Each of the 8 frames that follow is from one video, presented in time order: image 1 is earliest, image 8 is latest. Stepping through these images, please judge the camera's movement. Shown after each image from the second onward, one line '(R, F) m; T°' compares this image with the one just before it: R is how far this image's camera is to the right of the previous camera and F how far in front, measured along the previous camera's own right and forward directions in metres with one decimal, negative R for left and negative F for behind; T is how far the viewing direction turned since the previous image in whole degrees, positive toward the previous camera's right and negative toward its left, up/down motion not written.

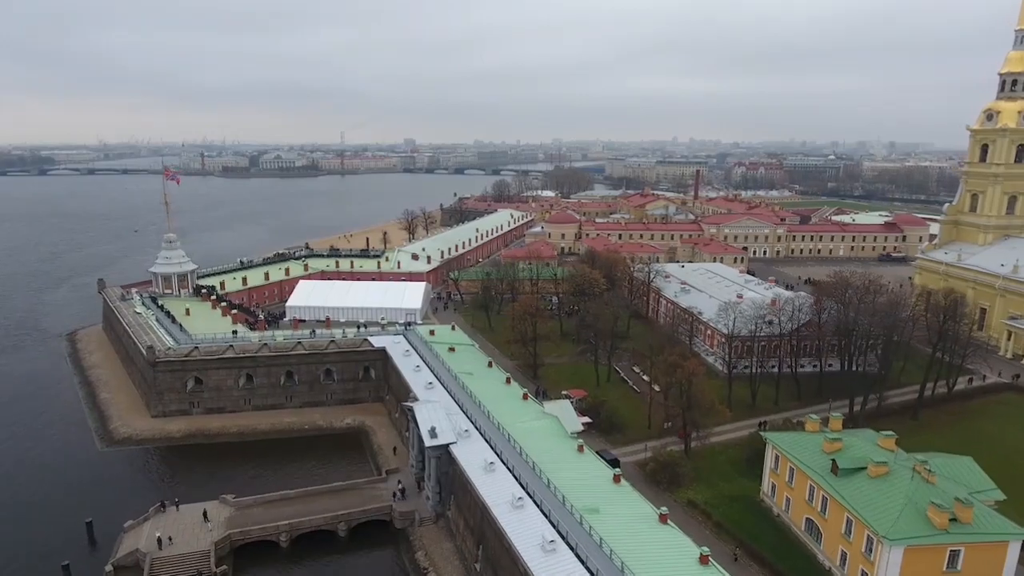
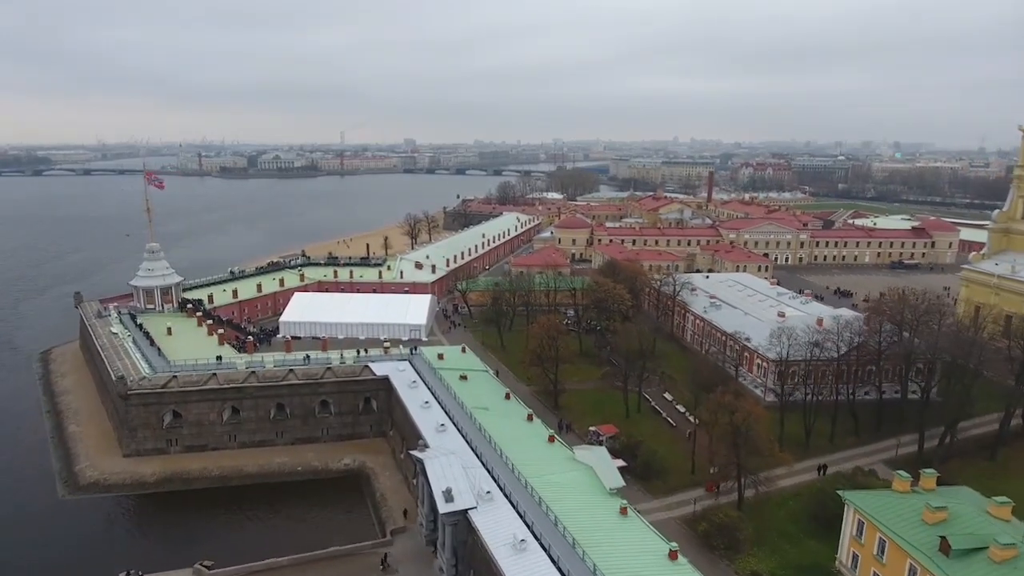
(-1.2, +4.6) m; 0°
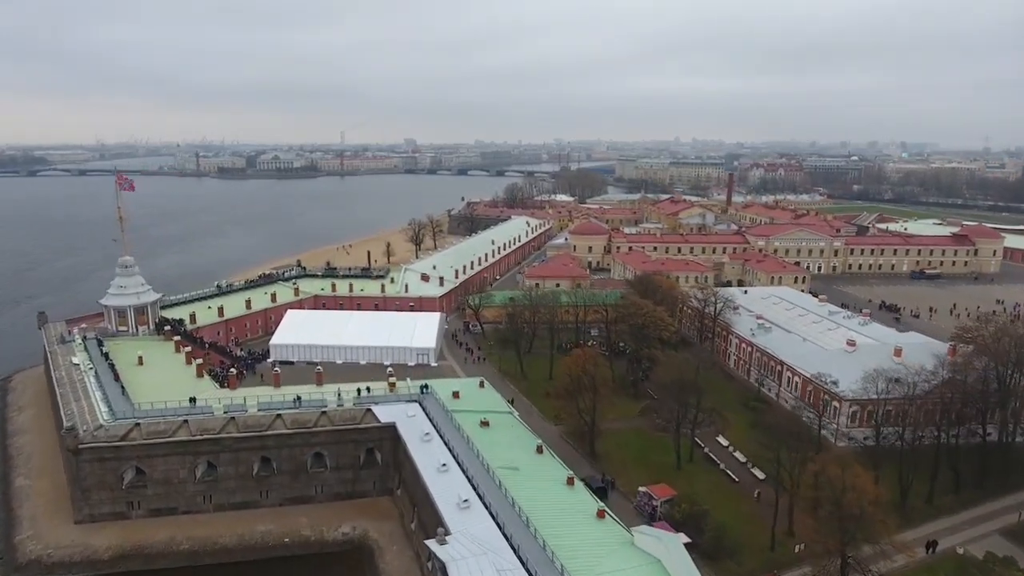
(-1.6, +5.9) m; 0°
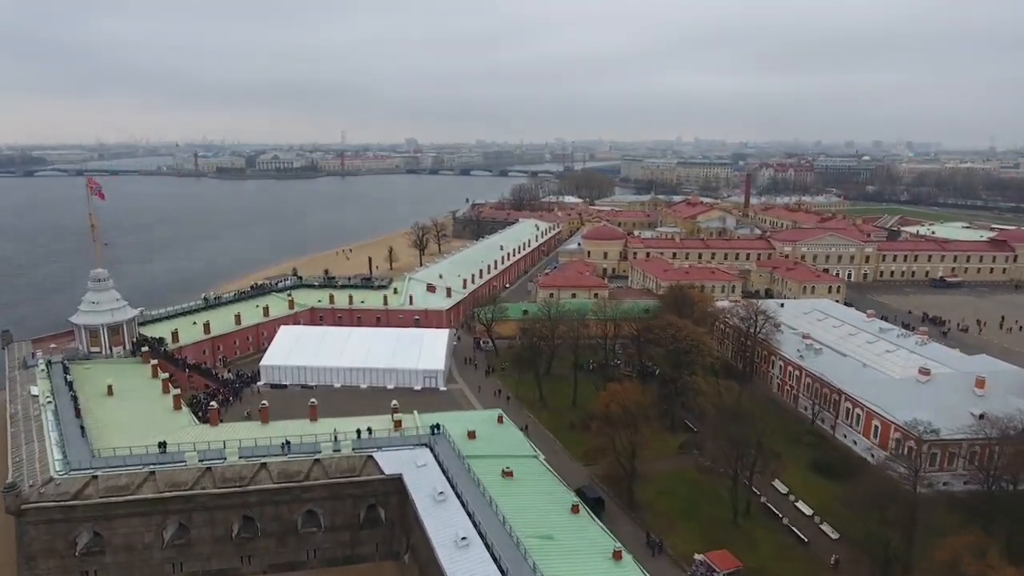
(-1.2, +4.7) m; 0°
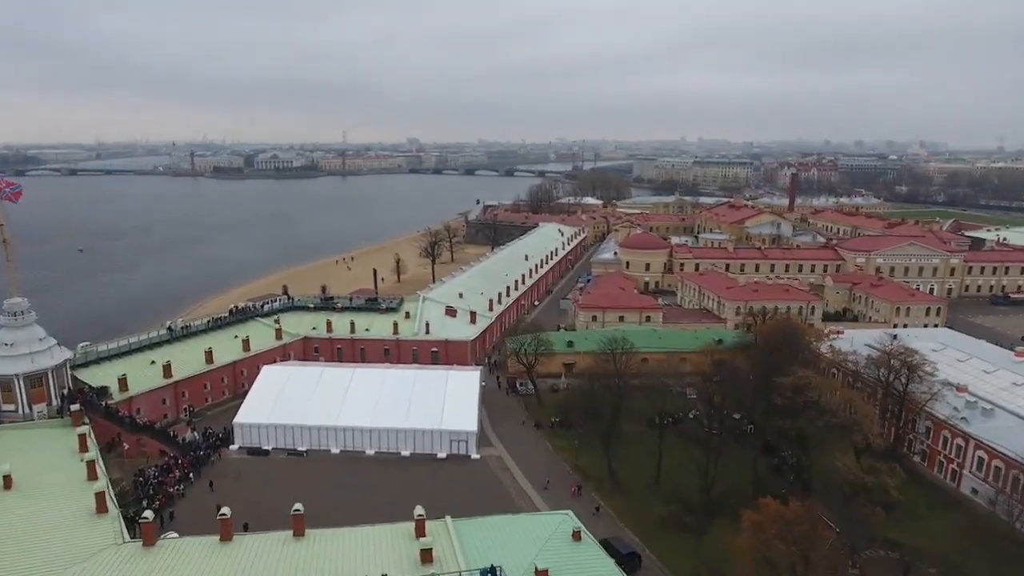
(-2.9, +10.2) m; 0°
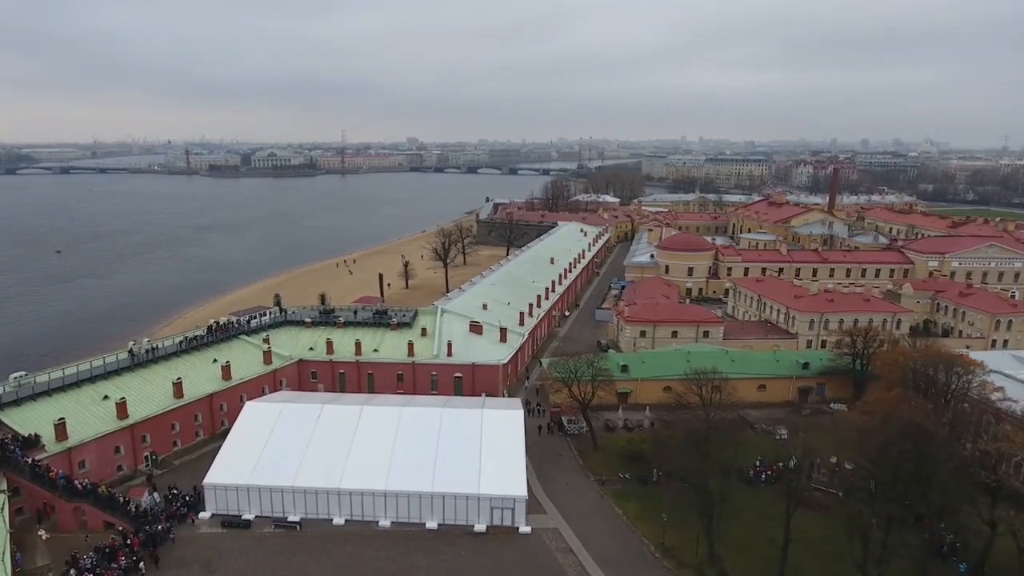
(-2.5, +7.7) m; 0°
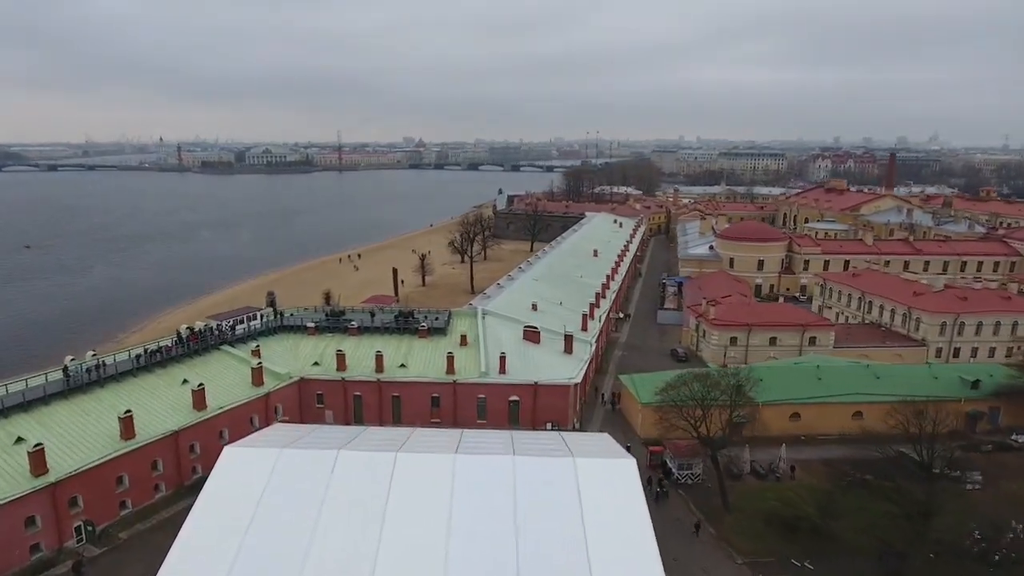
(-3.5, +8.8) m; 0°
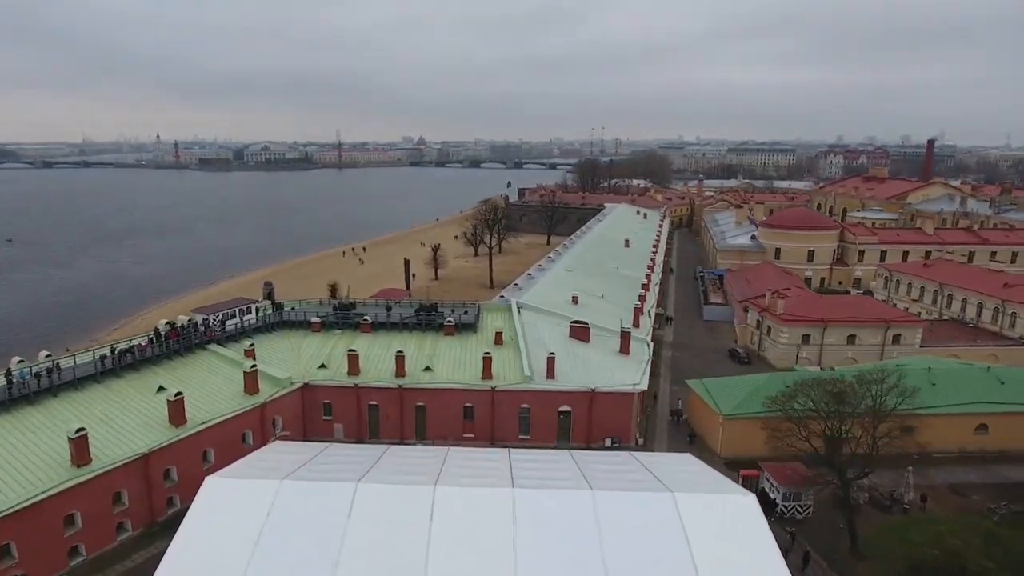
(-1.9, +4.7) m; 0°
